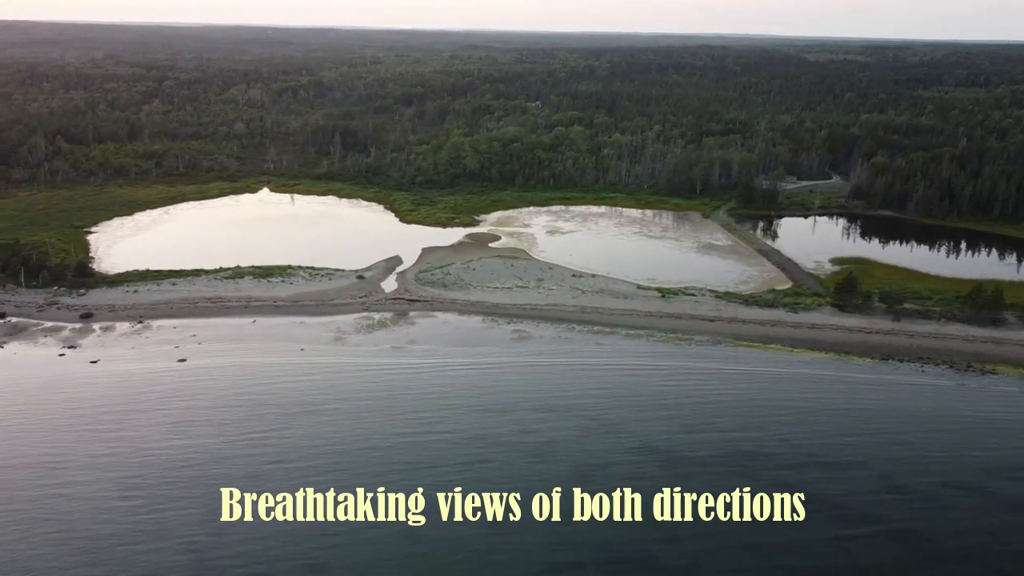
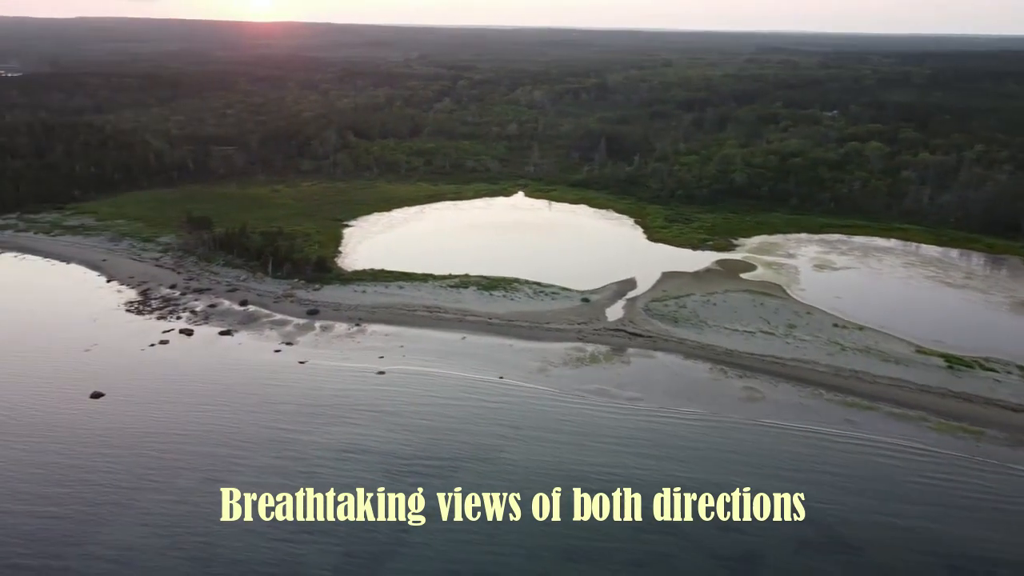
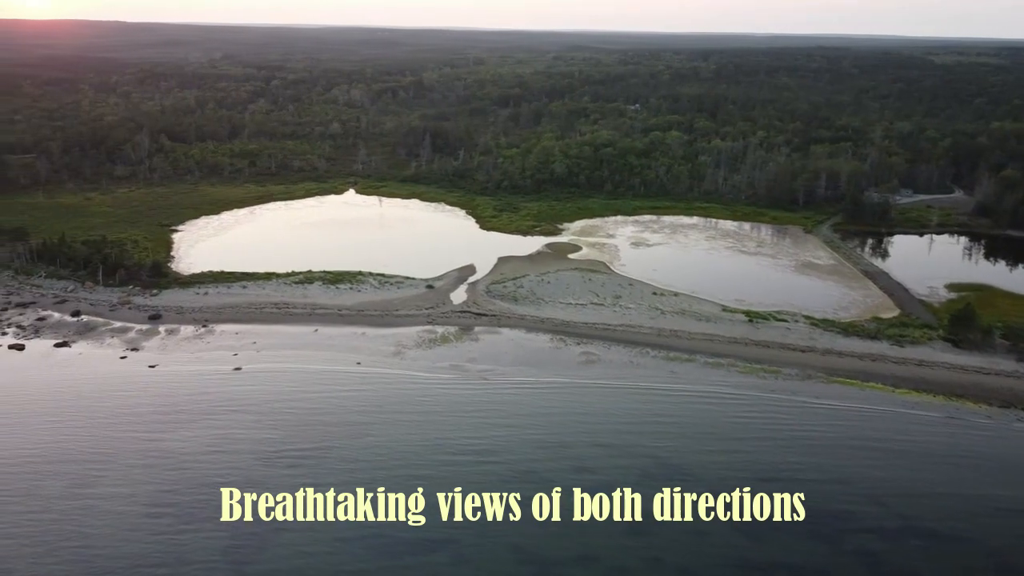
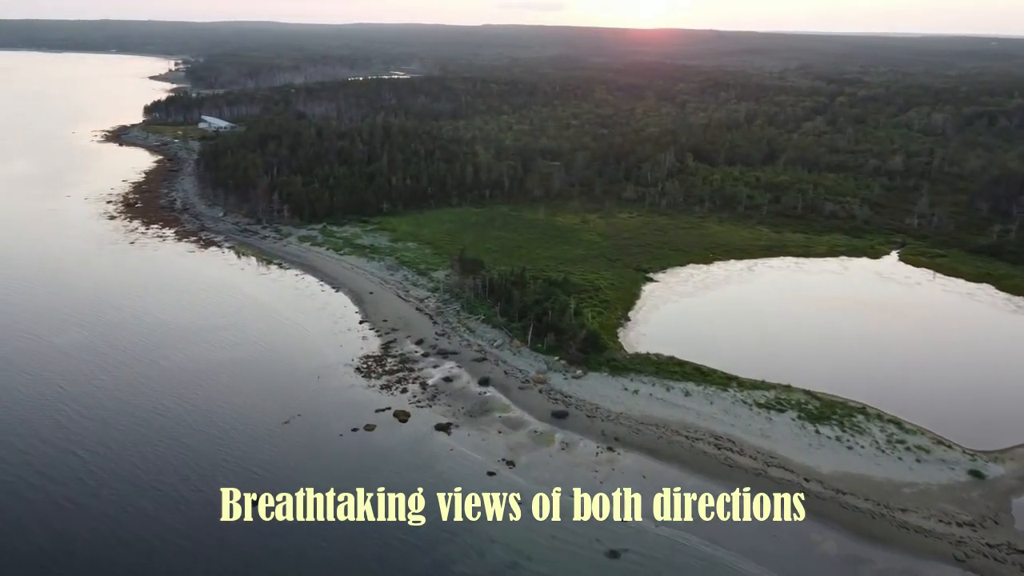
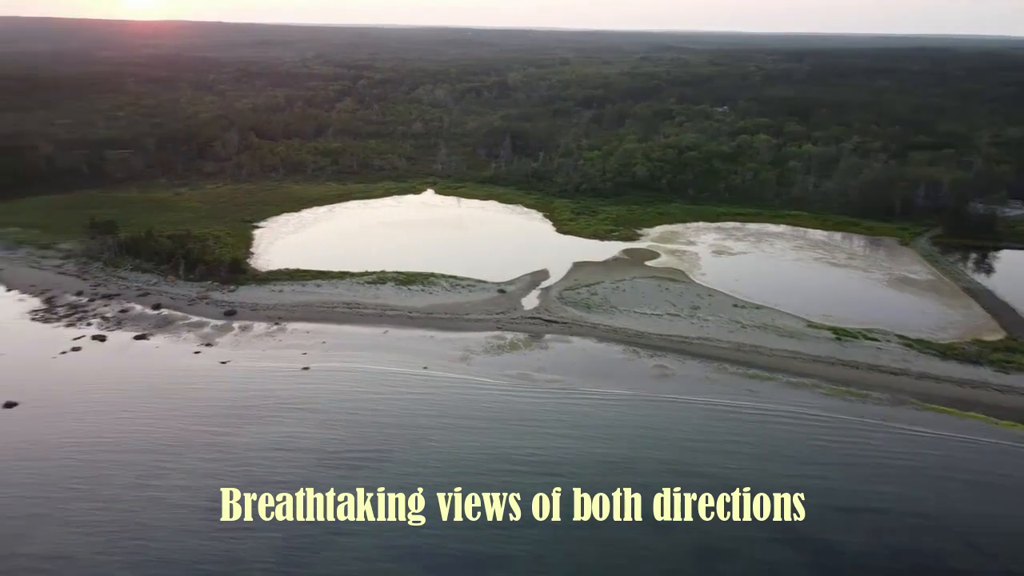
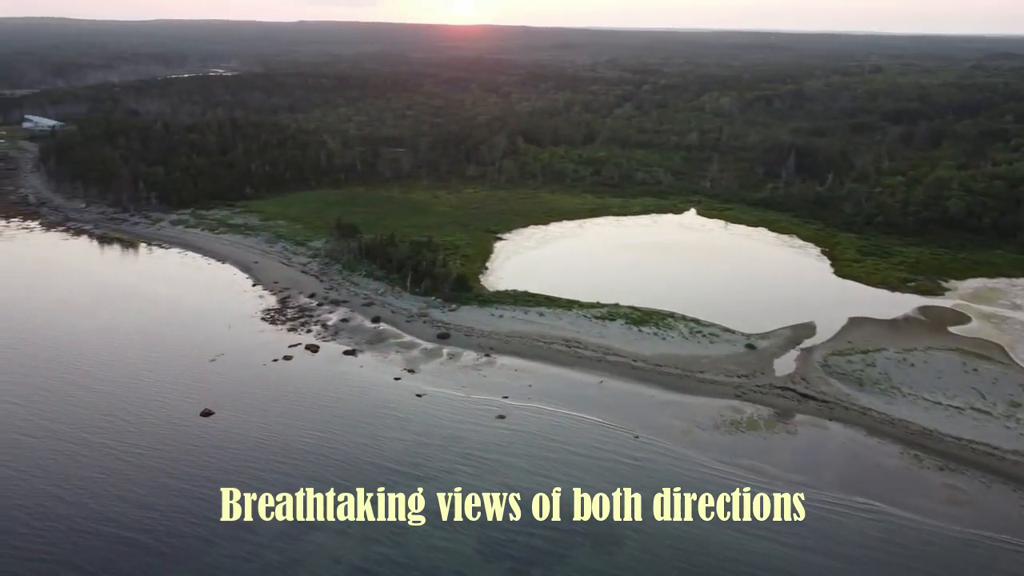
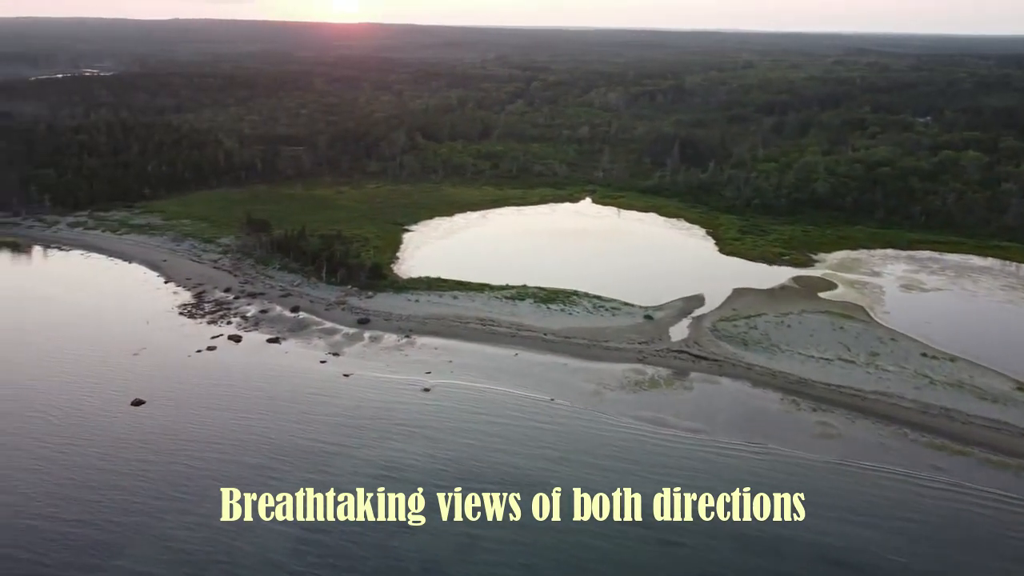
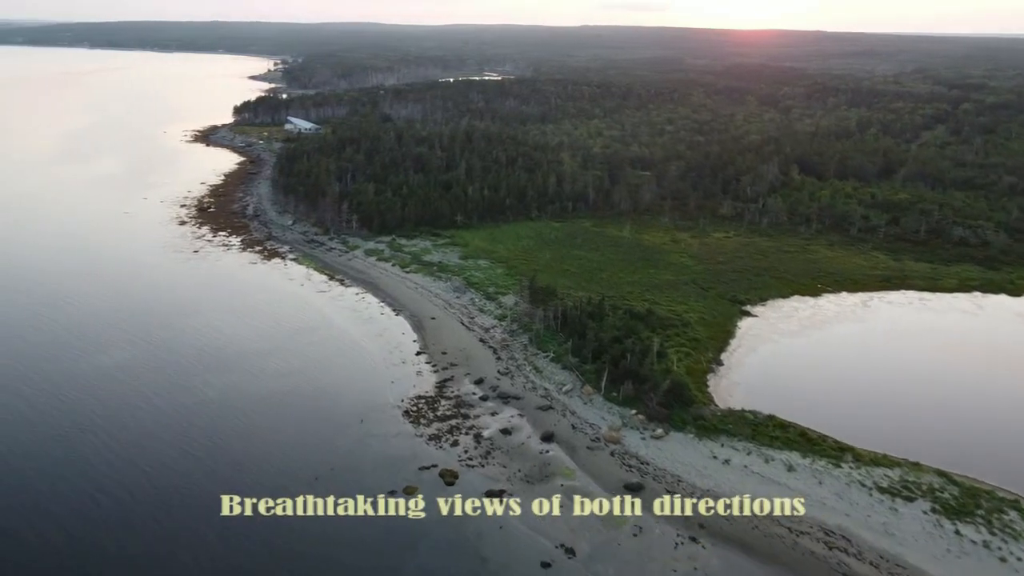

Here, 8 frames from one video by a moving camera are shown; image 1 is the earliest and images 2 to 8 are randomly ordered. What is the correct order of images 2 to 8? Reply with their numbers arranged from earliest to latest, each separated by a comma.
3, 5, 2, 7, 6, 4, 8
